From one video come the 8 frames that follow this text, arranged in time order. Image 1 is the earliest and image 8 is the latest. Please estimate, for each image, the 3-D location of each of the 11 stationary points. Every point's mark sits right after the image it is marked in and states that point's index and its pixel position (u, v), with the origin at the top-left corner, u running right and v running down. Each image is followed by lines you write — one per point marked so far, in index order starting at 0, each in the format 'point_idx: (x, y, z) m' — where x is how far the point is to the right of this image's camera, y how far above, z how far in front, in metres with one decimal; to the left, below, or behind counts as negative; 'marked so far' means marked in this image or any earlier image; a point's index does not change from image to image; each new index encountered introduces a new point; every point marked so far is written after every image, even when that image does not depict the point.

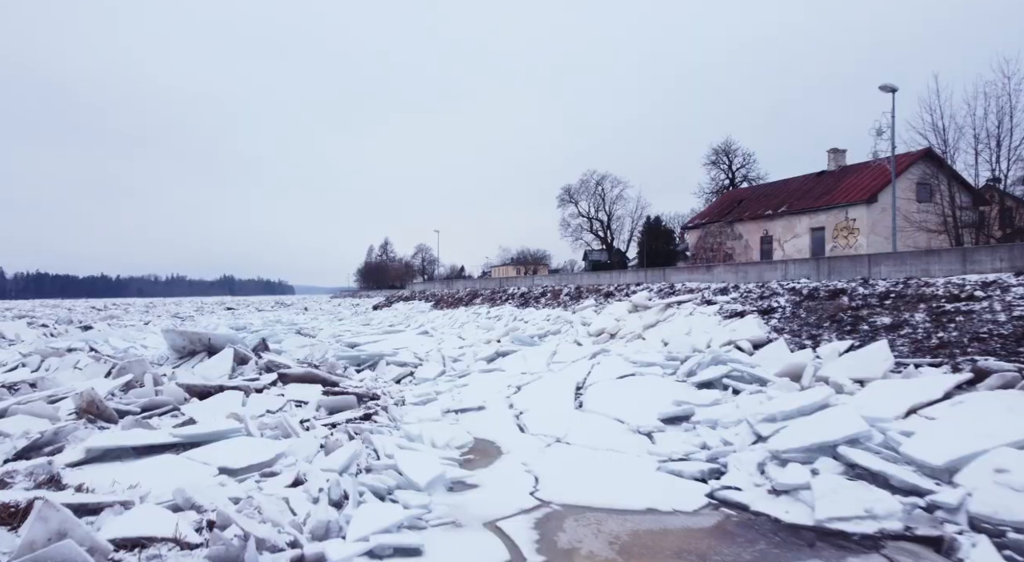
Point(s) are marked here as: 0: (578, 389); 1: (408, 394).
0: (+0.8, -1.3, +7.1) m
1: (-1.3, -1.5, +7.5) m
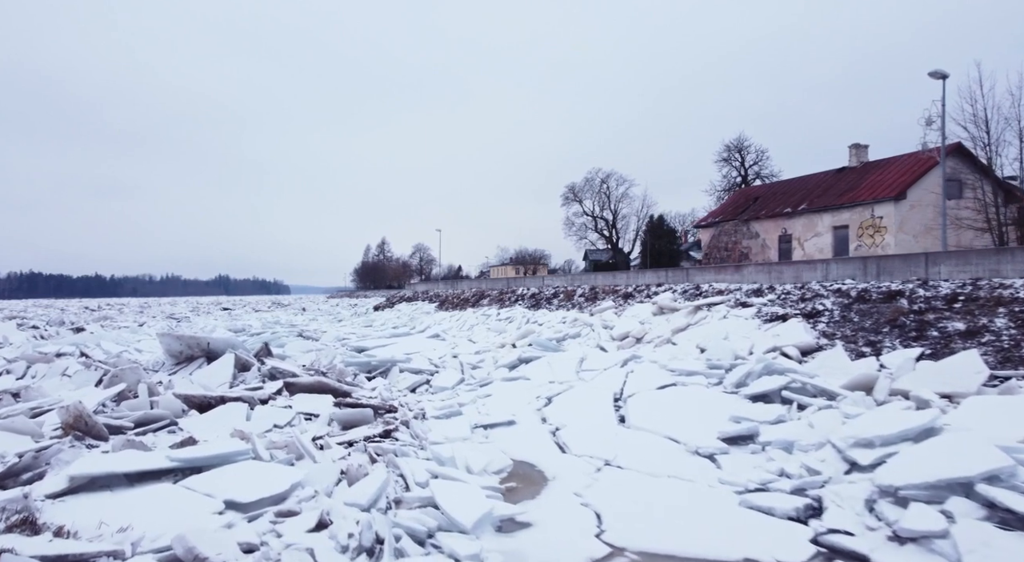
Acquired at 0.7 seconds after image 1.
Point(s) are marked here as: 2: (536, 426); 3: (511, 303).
0: (+1.1, -1.3, +6.4) m
1: (-1.0, -1.5, +6.9) m
2: (+0.2, -1.5, +6.0) m
3: (0.0, -0.7, +17.5) m
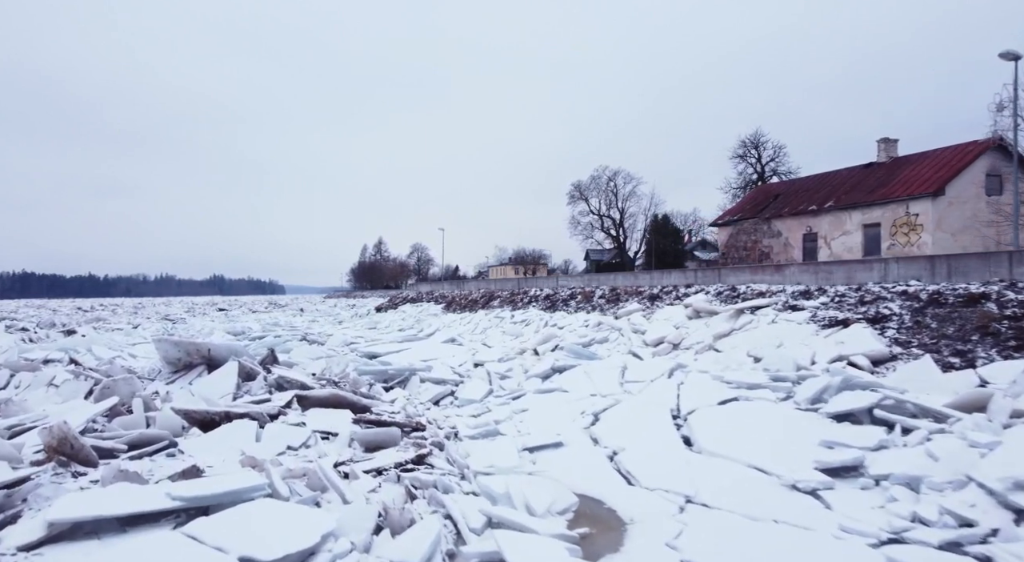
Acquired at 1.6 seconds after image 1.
0: (+1.6, -1.3, +5.7) m
1: (-0.5, -1.5, +6.1) m
2: (+0.7, -1.5, +5.2) m
3: (+0.3, -0.7, +16.8) m
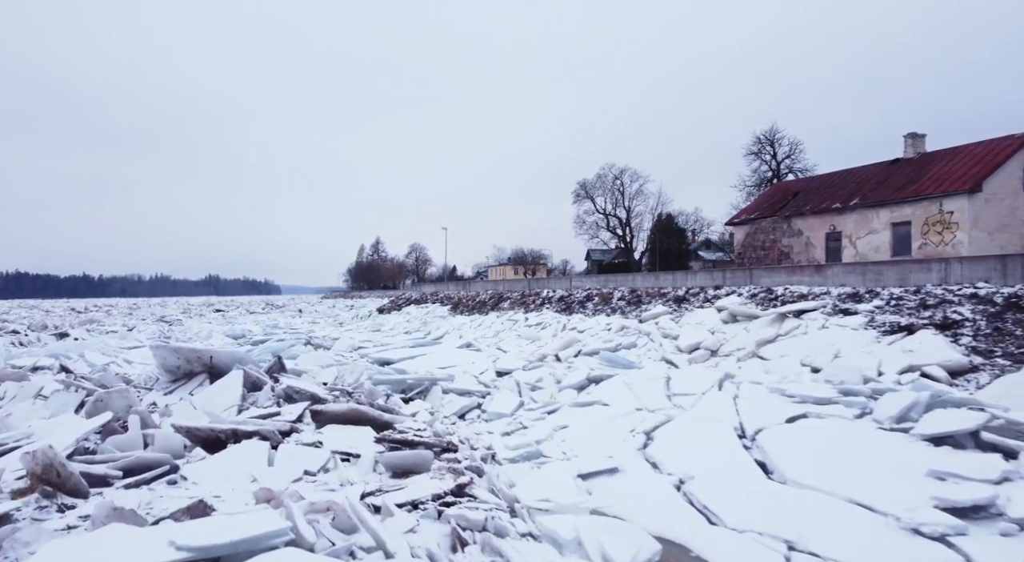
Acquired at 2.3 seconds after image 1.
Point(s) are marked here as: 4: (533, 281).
0: (+2.0, -1.4, +5.0) m
1: (-0.2, -1.5, +5.5) m
2: (+1.1, -1.5, +4.6) m
3: (+0.7, -0.7, +16.1) m
4: (+0.7, 0.0, +19.9) m
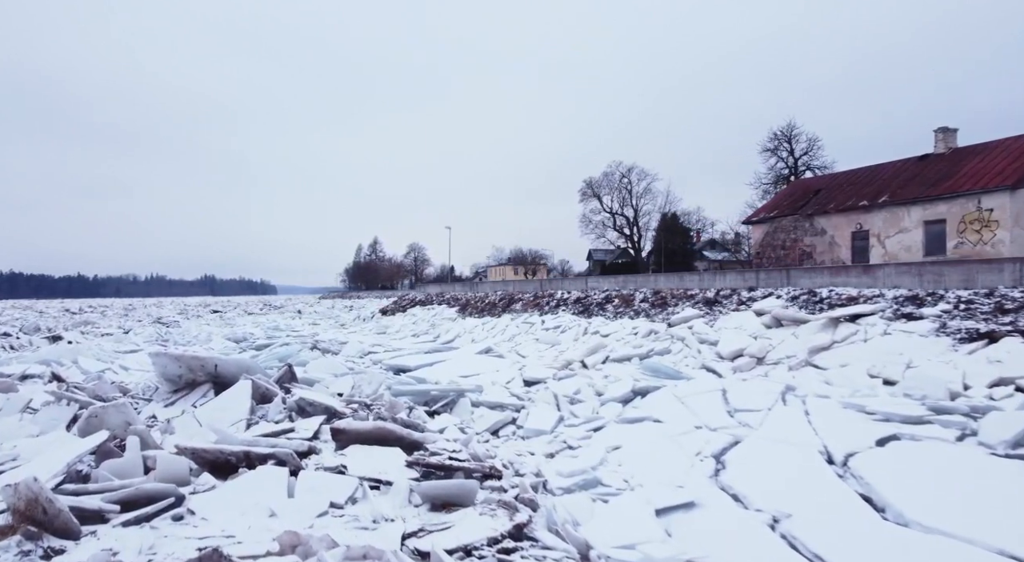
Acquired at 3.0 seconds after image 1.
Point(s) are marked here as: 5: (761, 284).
0: (+2.4, -1.4, +4.4) m
1: (+0.3, -1.5, +4.8) m
2: (+1.5, -1.5, +3.9) m
3: (+1.0, -0.7, +15.5) m
4: (+1.1, 0.0, +19.3) m
5: (+4.5, 0.0, +10.7) m
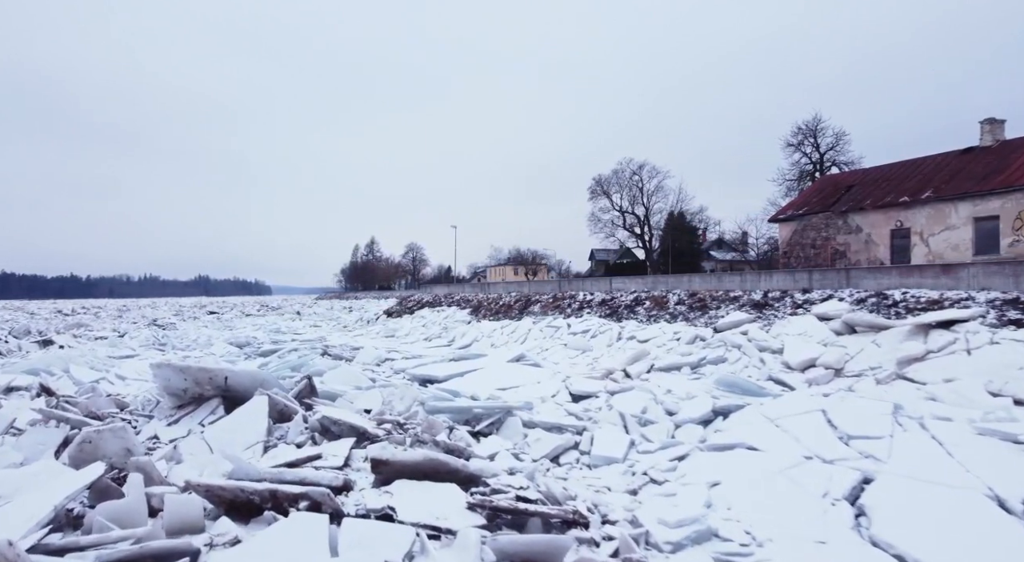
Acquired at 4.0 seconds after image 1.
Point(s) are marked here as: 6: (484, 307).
0: (+3.0, -1.4, +3.5) m
1: (+0.8, -1.6, +4.0) m
2: (+2.1, -1.5, +3.0) m
3: (+1.6, -0.8, +14.6) m
4: (+1.6, 0.0, +18.4) m
5: (+5.1, -0.1, +9.9) m
6: (-0.9, -0.9, +19.7) m
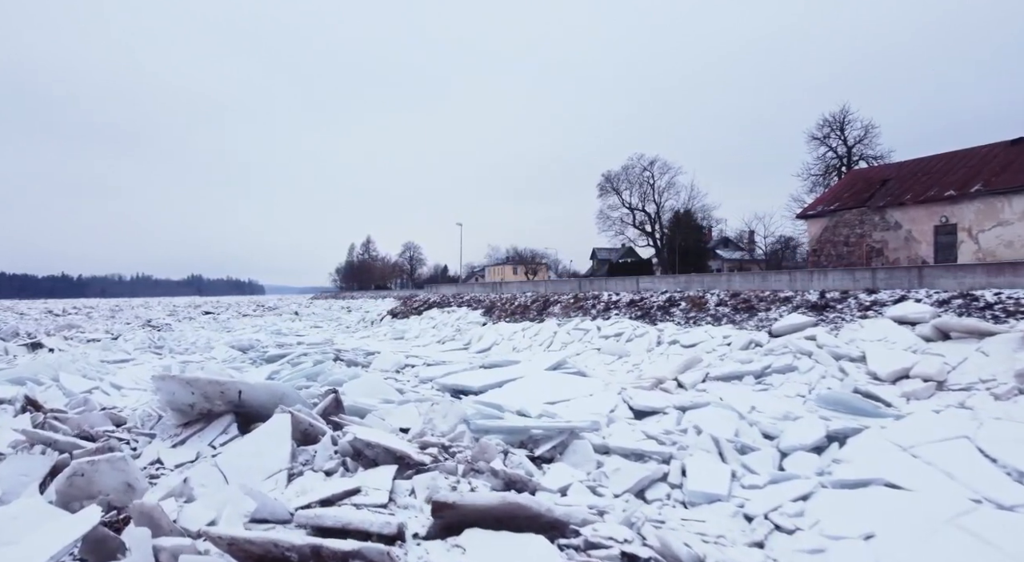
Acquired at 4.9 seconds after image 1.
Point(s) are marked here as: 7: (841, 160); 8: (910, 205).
0: (+3.6, -1.4, +2.7) m
1: (+1.5, -1.6, +3.1) m
2: (+2.7, -1.6, +2.2) m
3: (+2.1, -0.8, +13.7) m
4: (+2.1, 0.0, +17.5) m
5: (+5.6, -0.1, +9.0) m
6: (-0.5, -0.9, +18.8) m
7: (+10.9, +4.0, +19.6) m
8: (+9.8, +1.9, +14.6) m
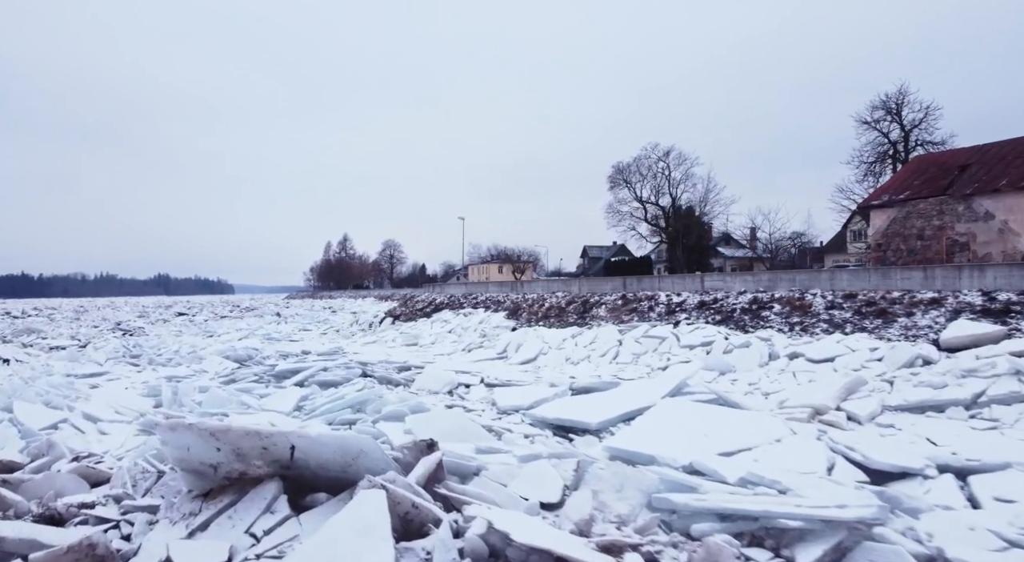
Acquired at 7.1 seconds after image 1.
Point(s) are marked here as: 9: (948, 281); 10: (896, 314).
0: (+5.1, -1.4, +0.8) m
1: (+3.0, -1.6, +1.1) m
2: (+4.2, -1.6, +0.3) m
3: (+3.2, -0.7, +11.8) m
4: (+3.0, 0.0, +15.5) m
5: (+6.9, 0.0, +7.2) m
6: (+0.4, -0.8, +16.7) m
7: (+11.7, +4.0, +18.0) m
8: (+10.8, +1.9, +12.9) m
9: (+6.3, 0.0, +8.5) m
10: (+5.4, -0.5, +8.3) m
